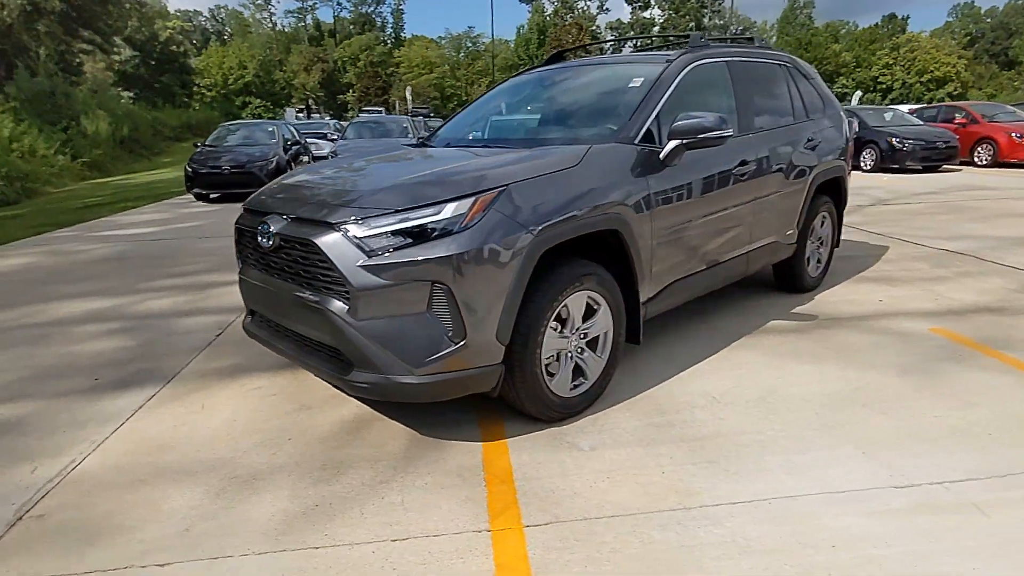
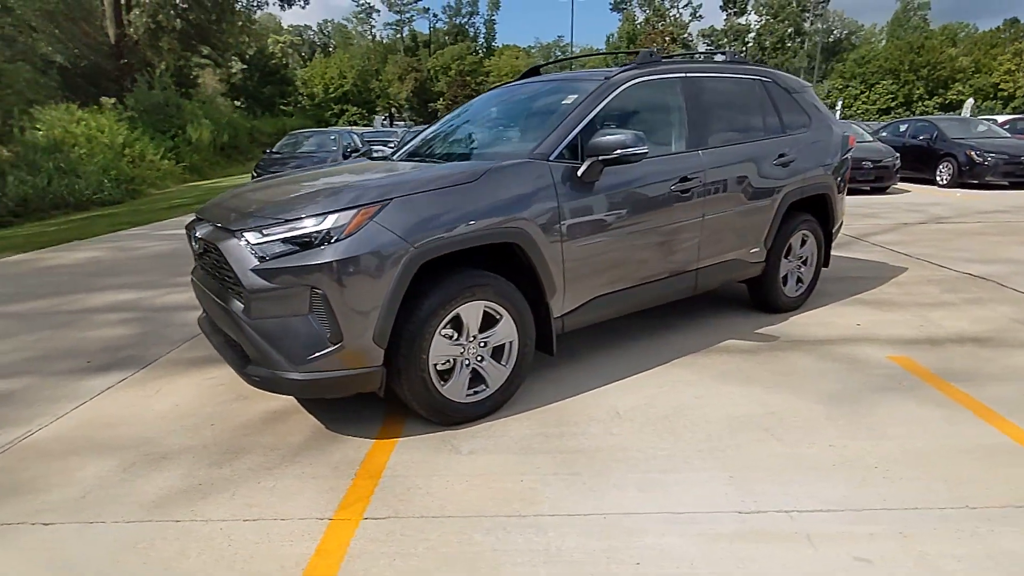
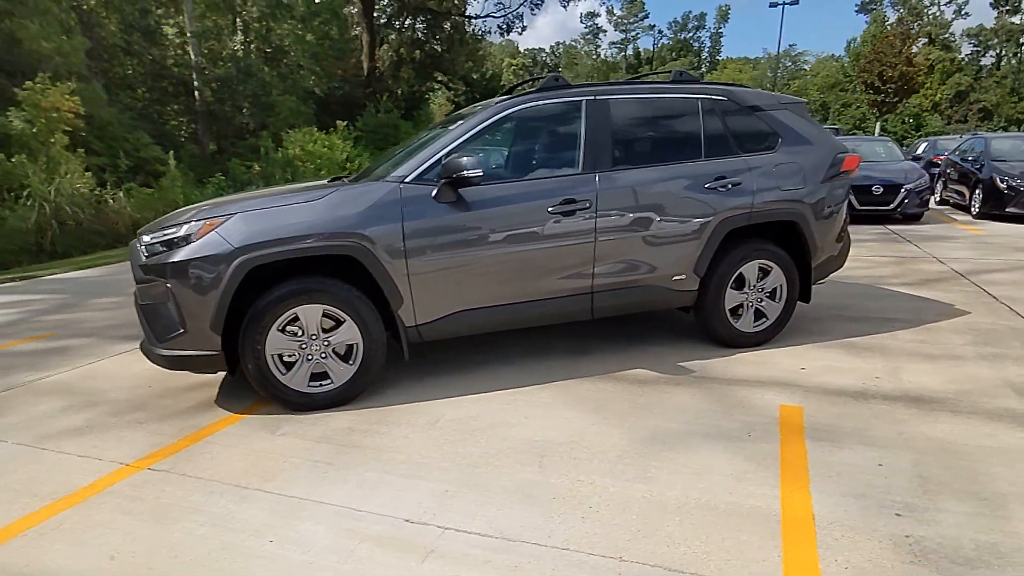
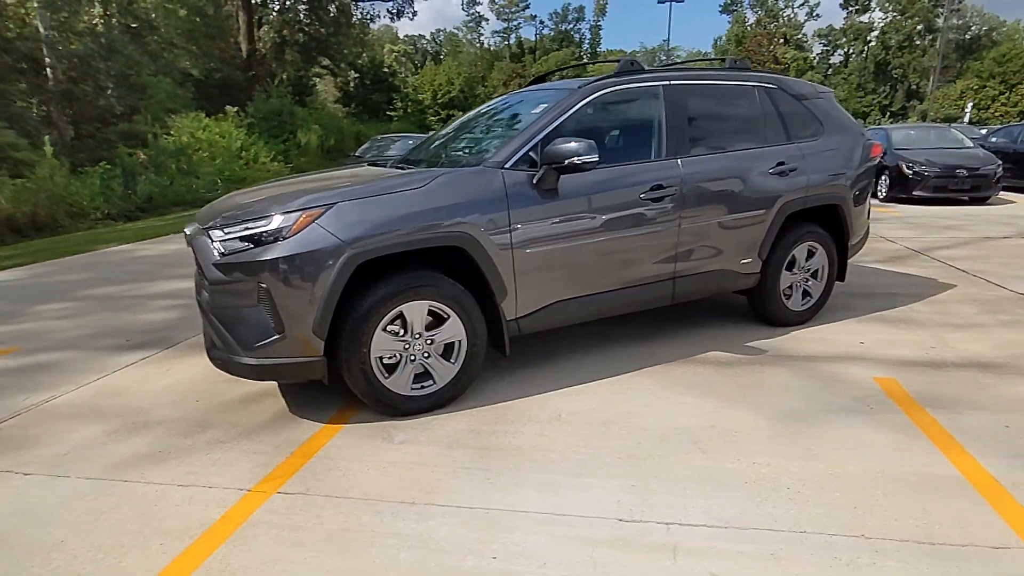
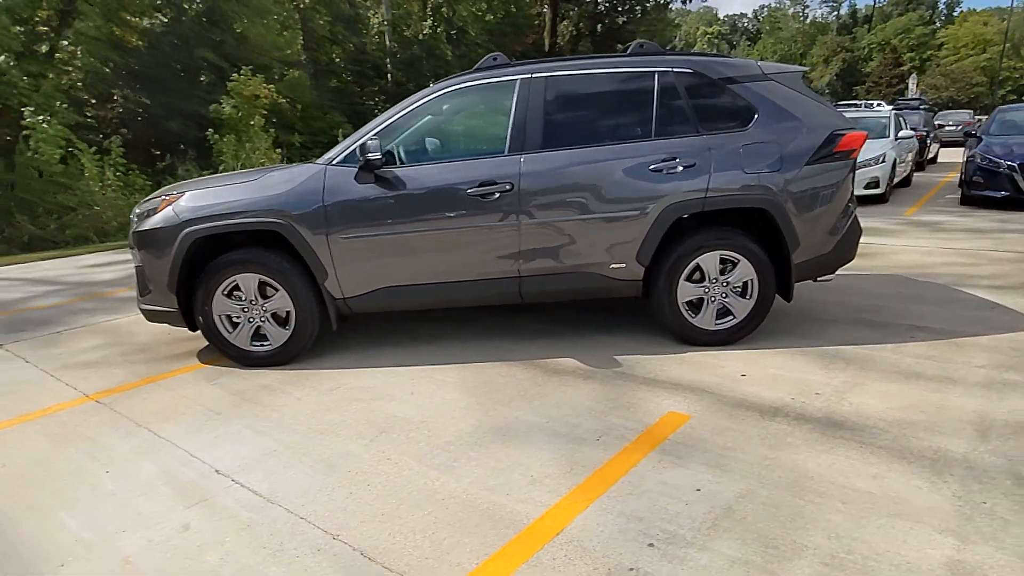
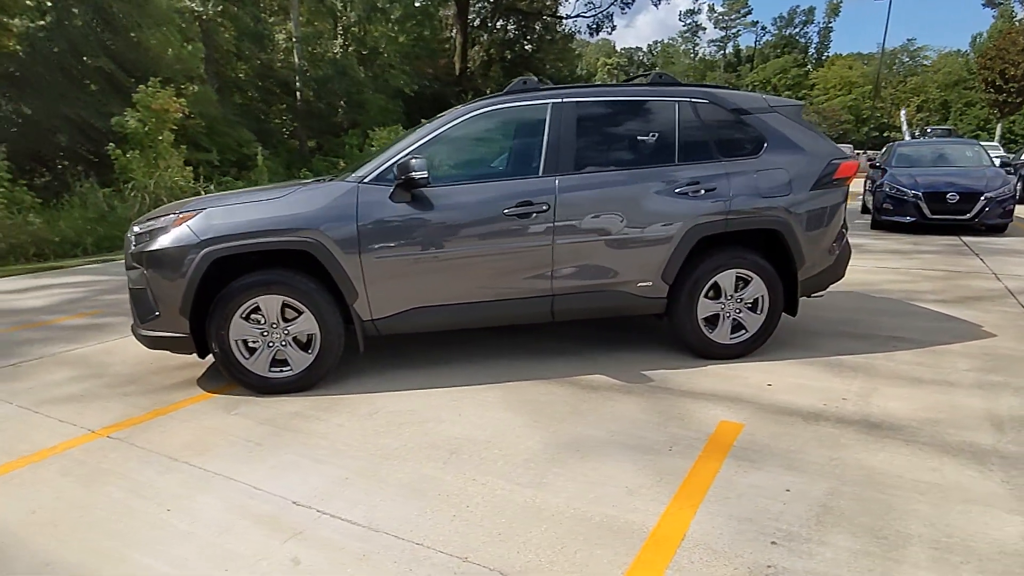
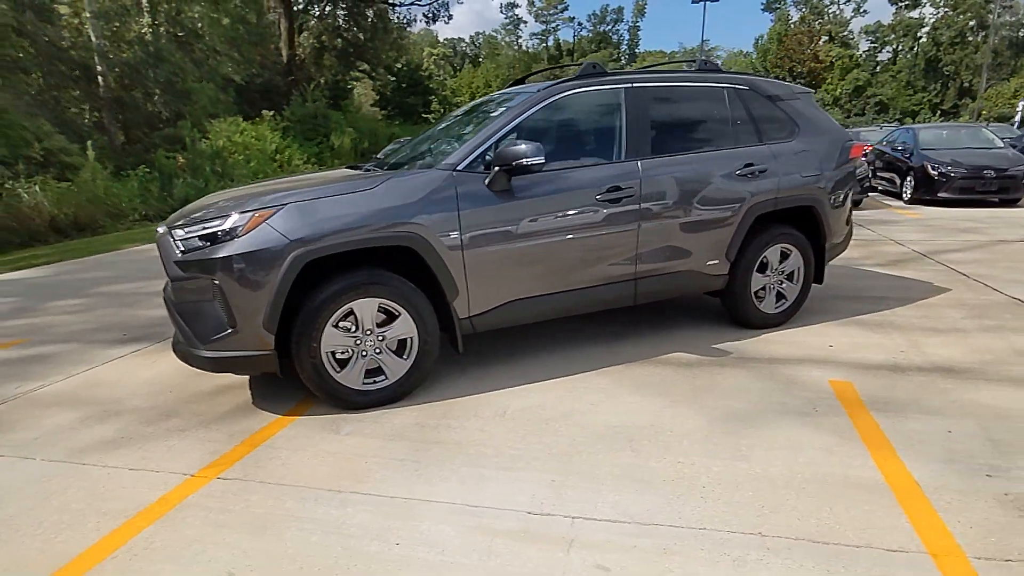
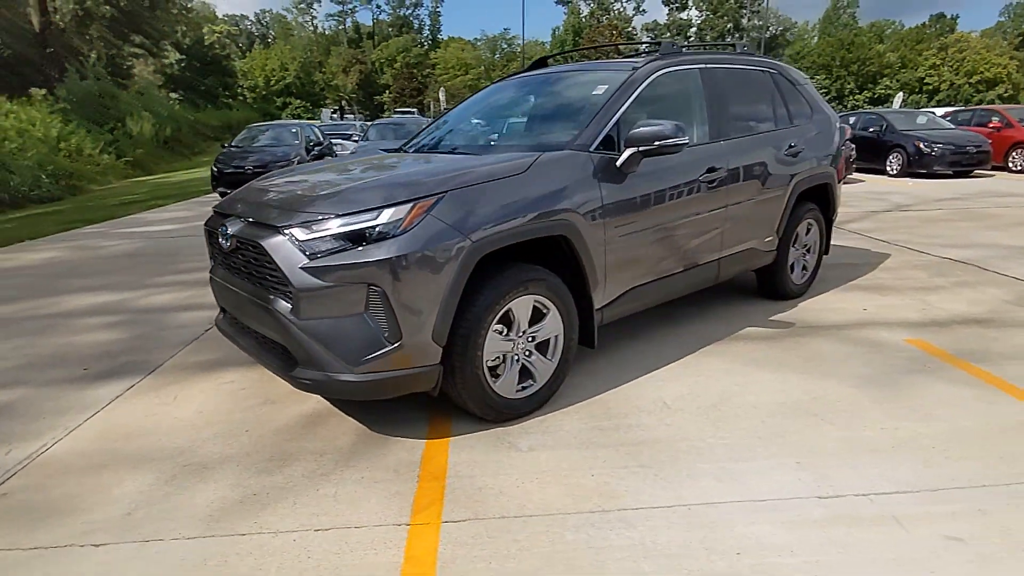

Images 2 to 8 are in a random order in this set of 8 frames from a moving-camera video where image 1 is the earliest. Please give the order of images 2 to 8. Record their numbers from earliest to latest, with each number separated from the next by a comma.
8, 2, 4, 7, 3, 6, 5
